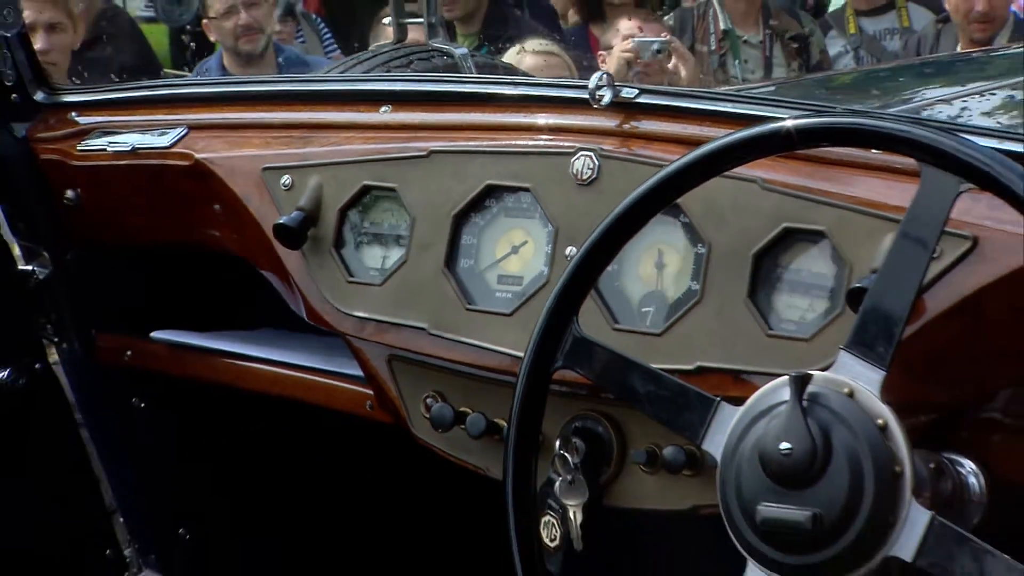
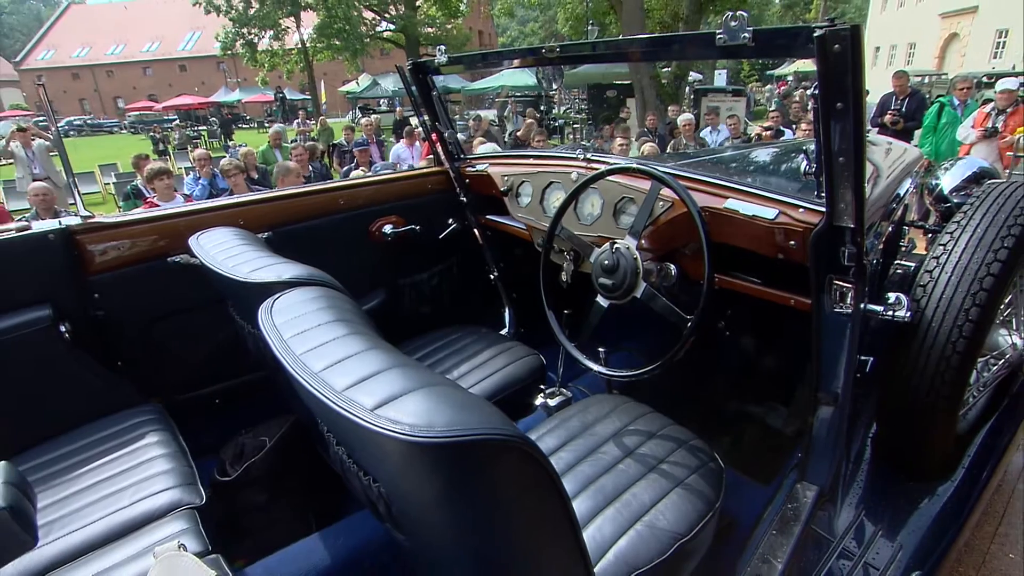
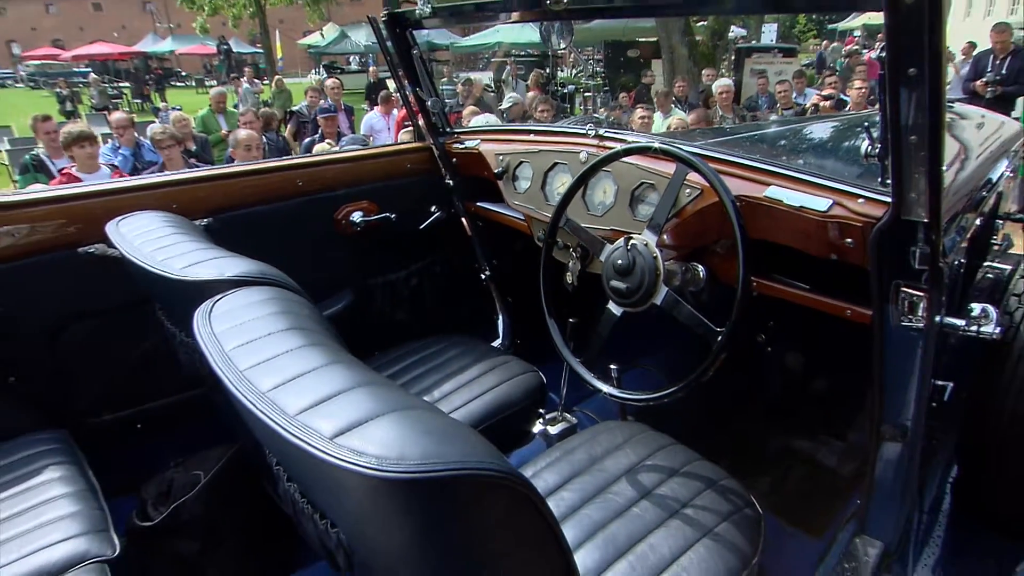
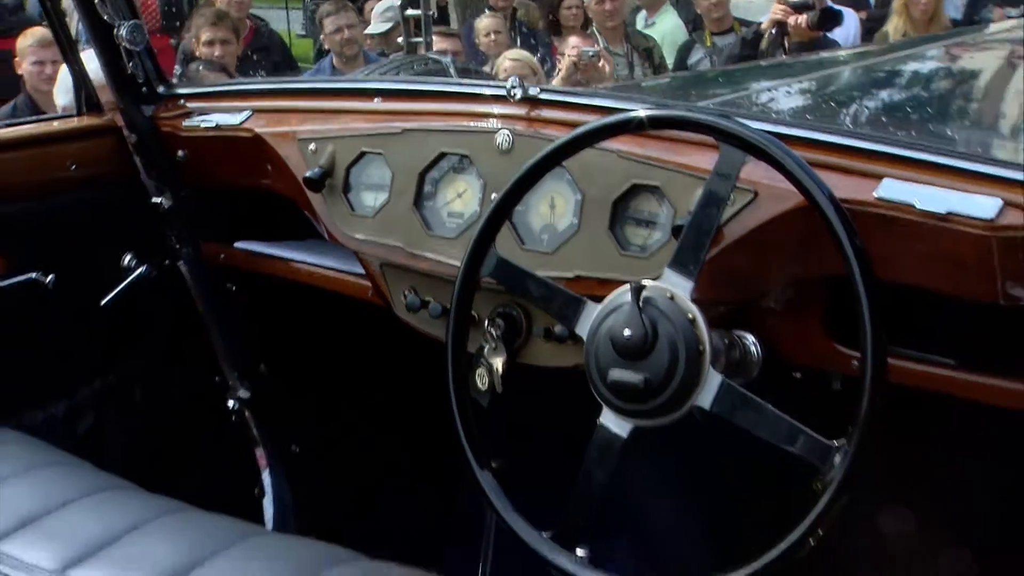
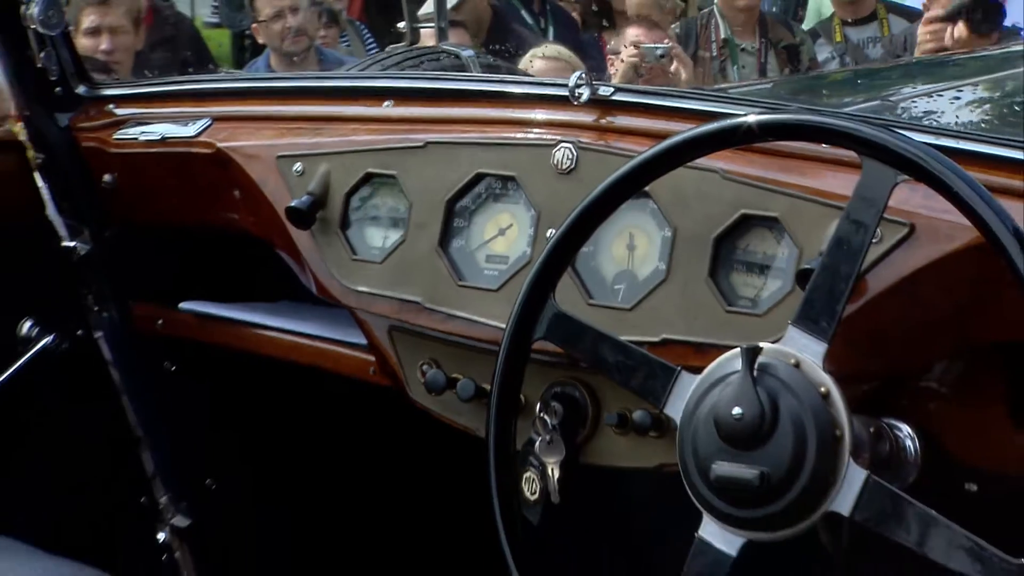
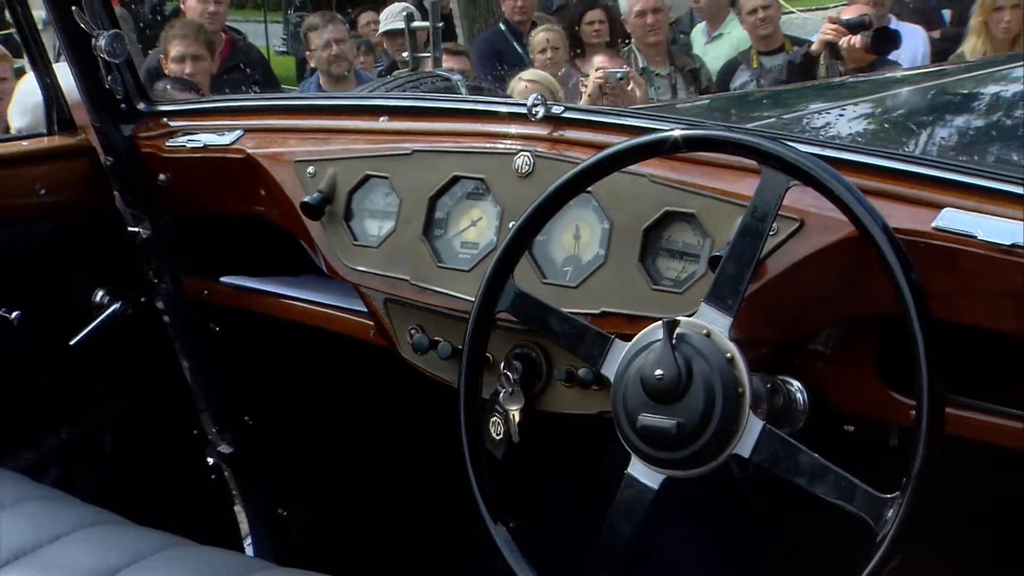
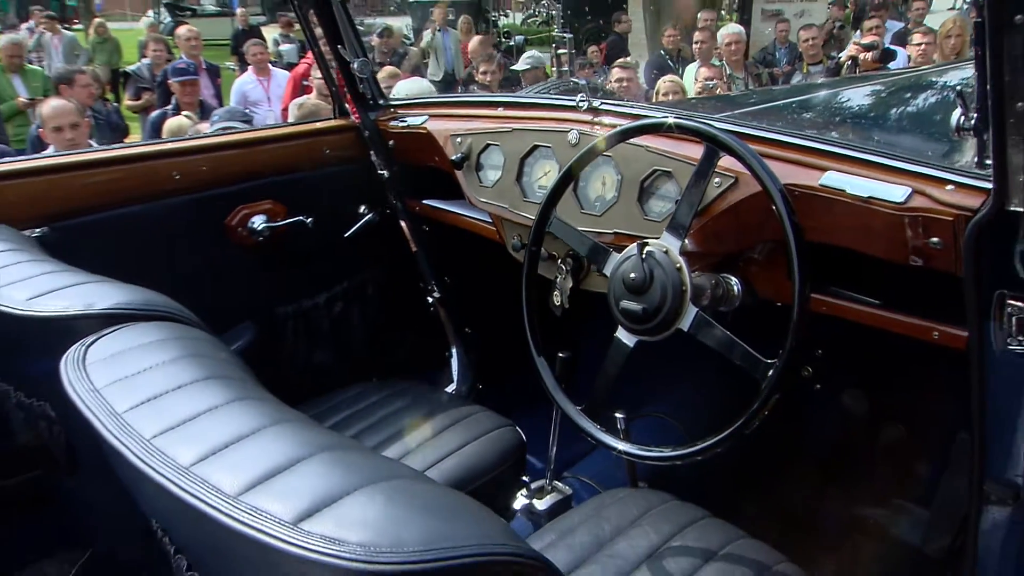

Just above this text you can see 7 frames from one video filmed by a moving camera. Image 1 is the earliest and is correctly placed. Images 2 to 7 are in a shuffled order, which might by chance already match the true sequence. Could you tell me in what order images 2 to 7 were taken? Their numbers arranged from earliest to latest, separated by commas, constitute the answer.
5, 6, 4, 7, 3, 2
